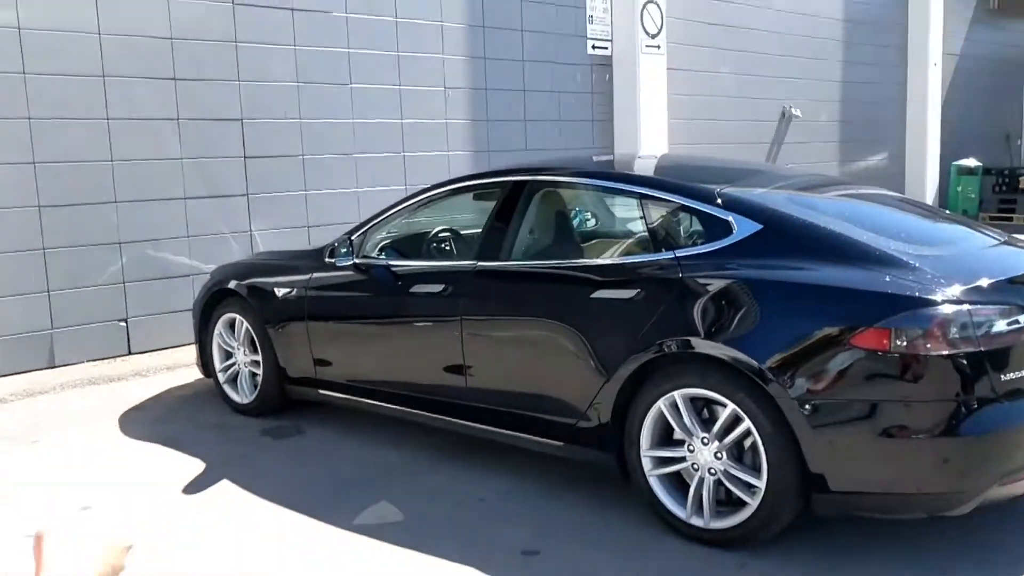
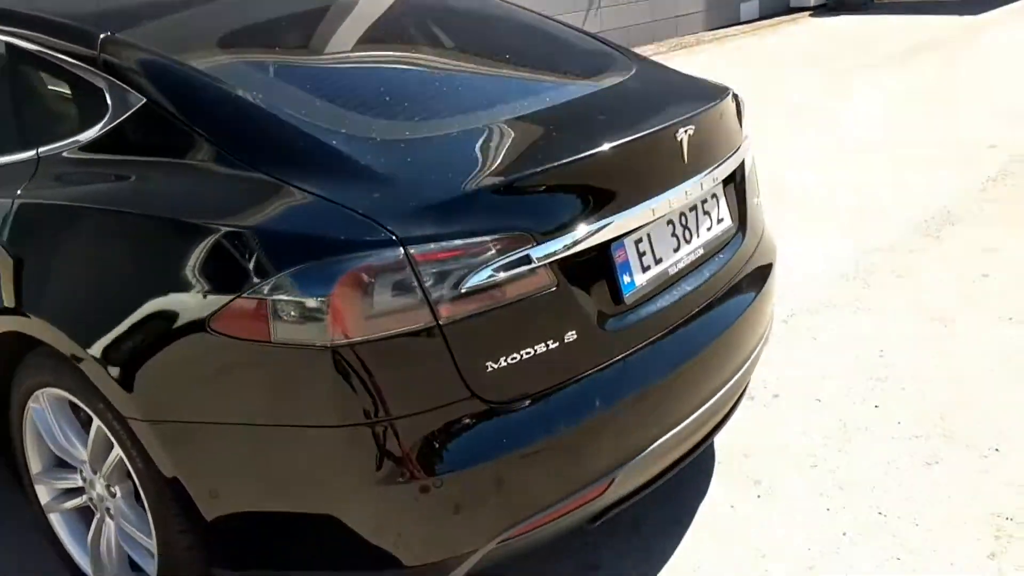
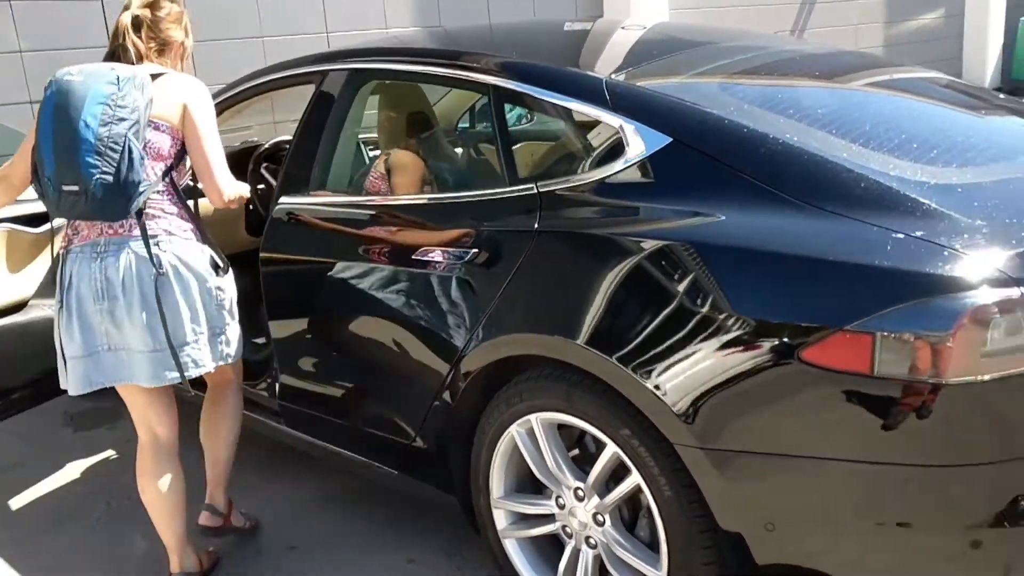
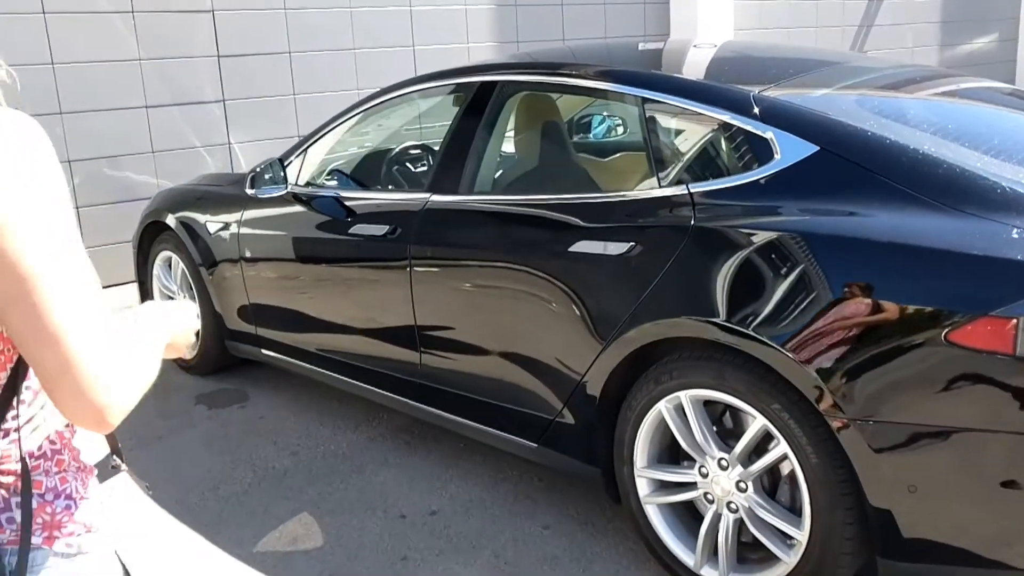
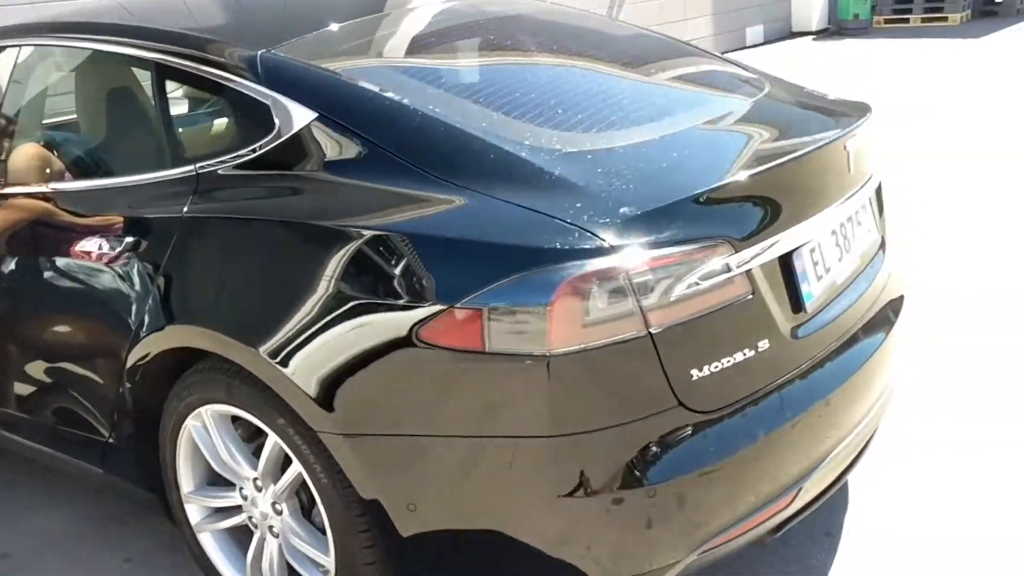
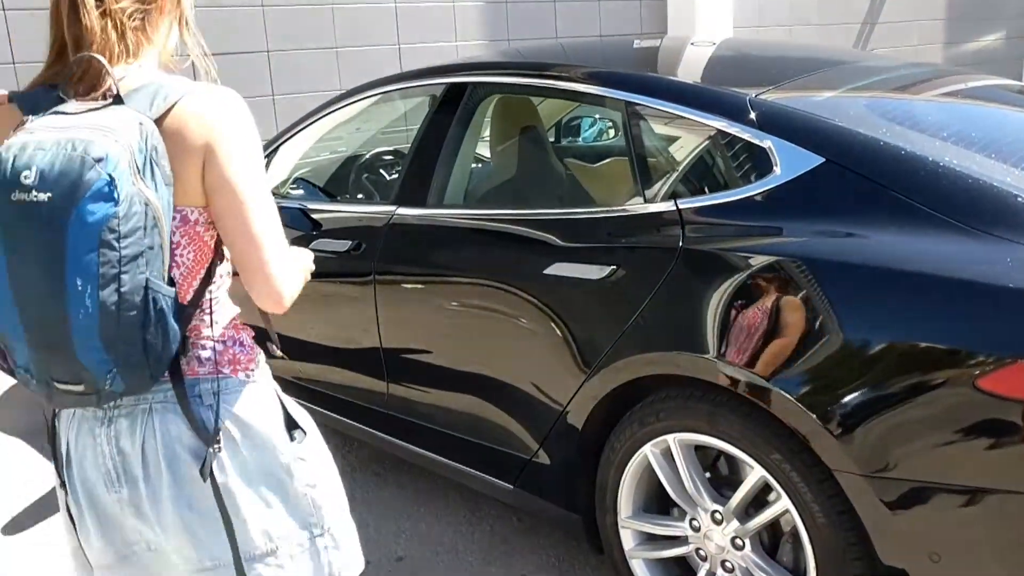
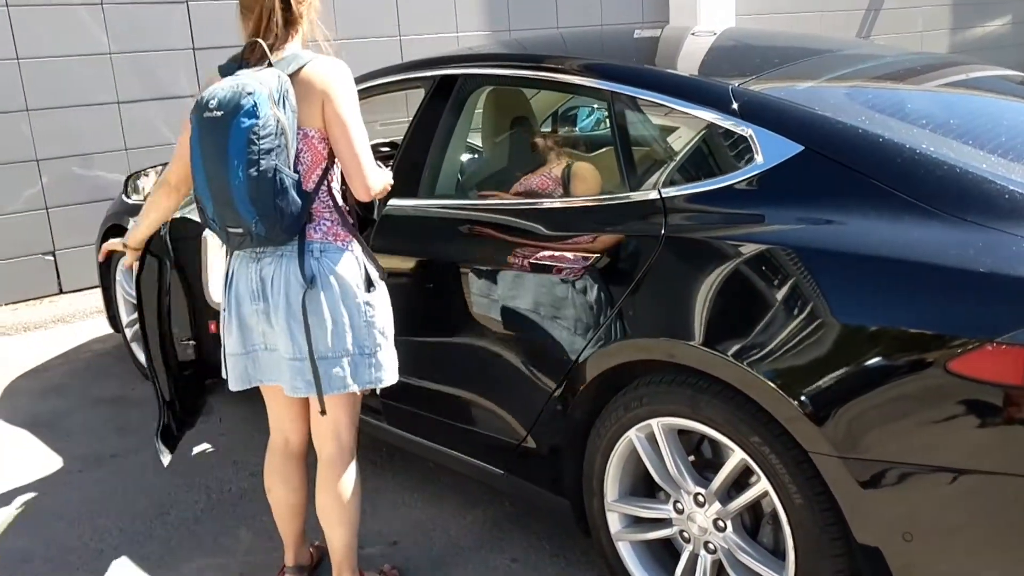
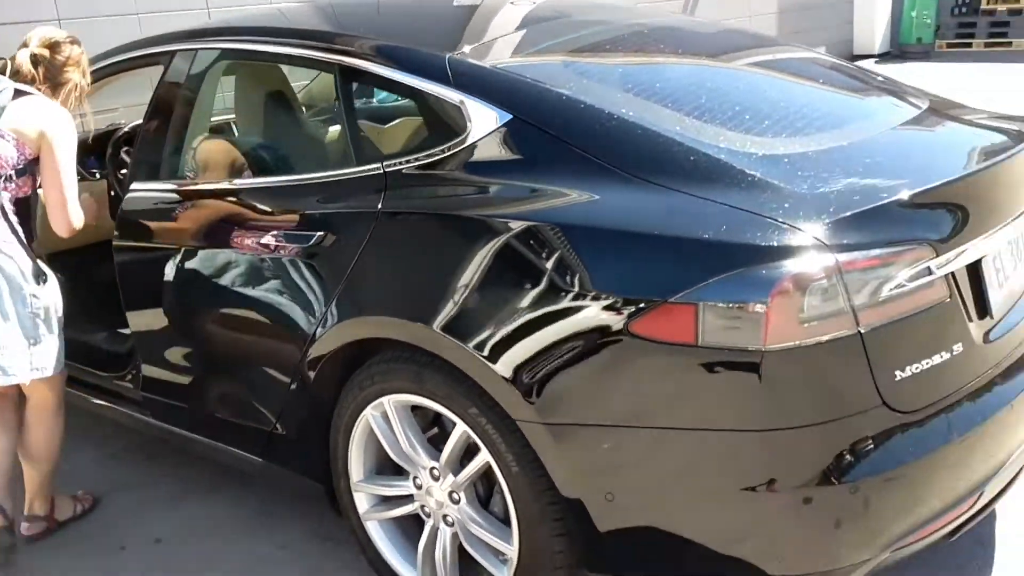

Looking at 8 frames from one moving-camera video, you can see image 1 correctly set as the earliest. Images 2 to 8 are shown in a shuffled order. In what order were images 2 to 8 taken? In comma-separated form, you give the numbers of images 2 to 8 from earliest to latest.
4, 6, 7, 3, 8, 5, 2
